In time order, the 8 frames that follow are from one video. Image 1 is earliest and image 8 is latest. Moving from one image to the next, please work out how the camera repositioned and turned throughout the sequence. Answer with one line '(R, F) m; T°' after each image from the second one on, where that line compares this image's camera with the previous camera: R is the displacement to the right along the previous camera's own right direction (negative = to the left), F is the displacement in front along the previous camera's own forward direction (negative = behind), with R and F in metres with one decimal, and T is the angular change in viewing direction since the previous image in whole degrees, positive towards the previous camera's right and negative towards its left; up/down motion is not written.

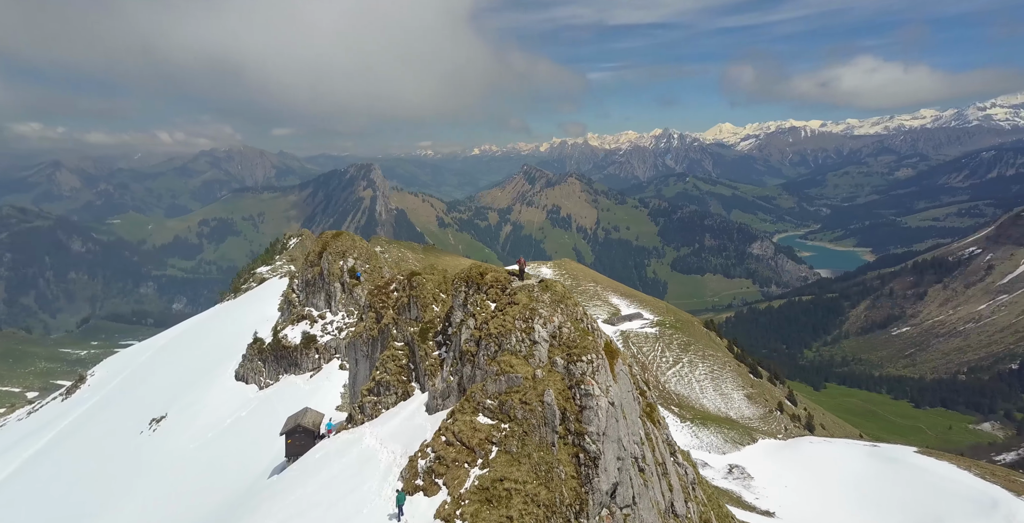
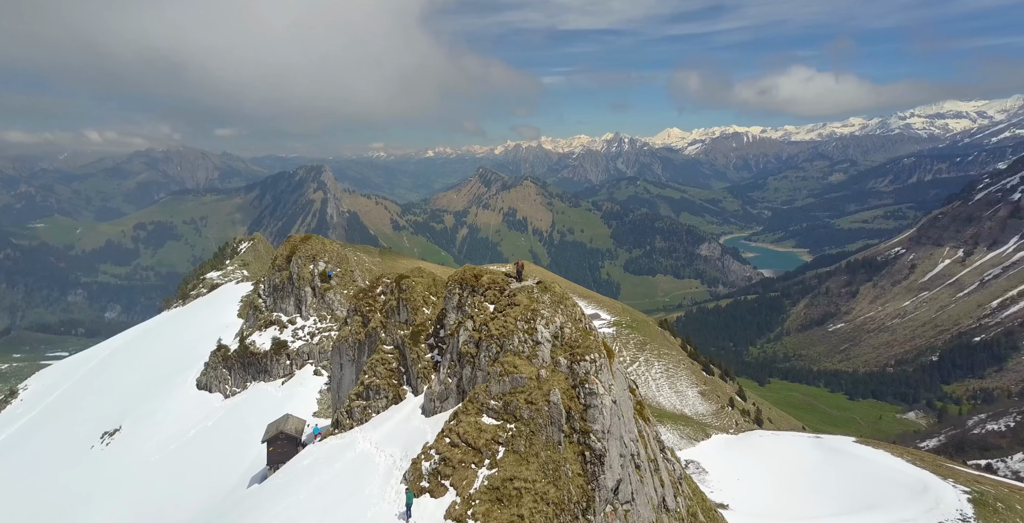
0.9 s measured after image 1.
(-3.7, -0.9) m; +5°
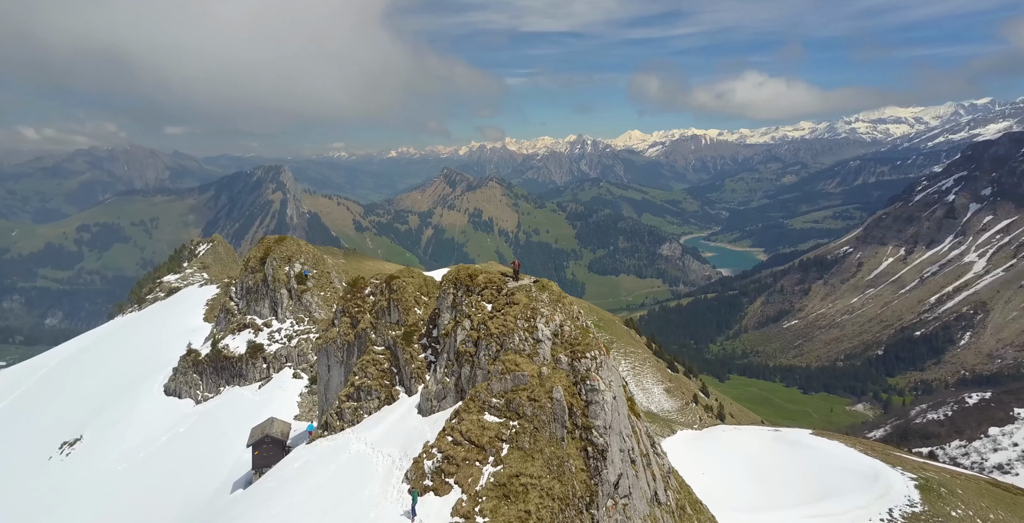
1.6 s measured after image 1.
(-2.9, -0.6) m; +4°
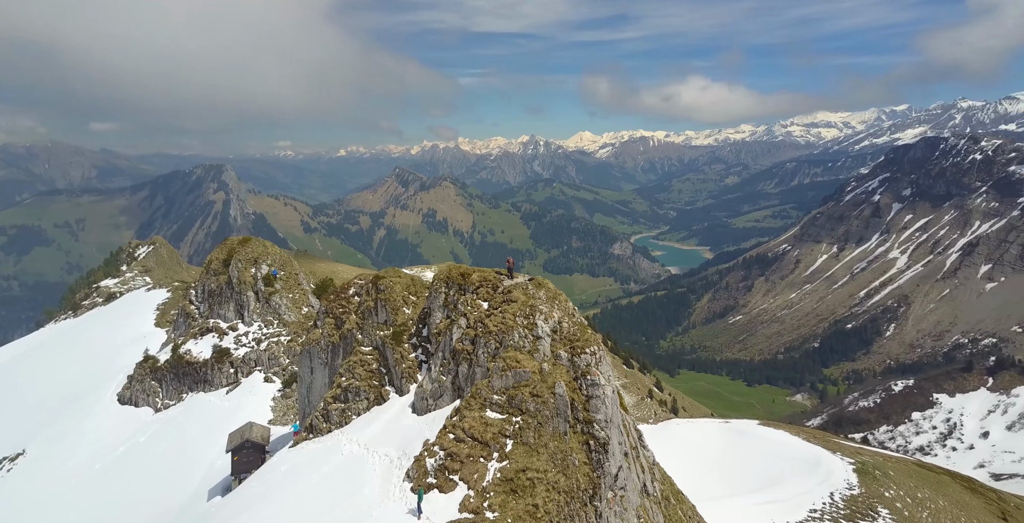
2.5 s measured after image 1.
(-3.7, -0.5) m; +5°
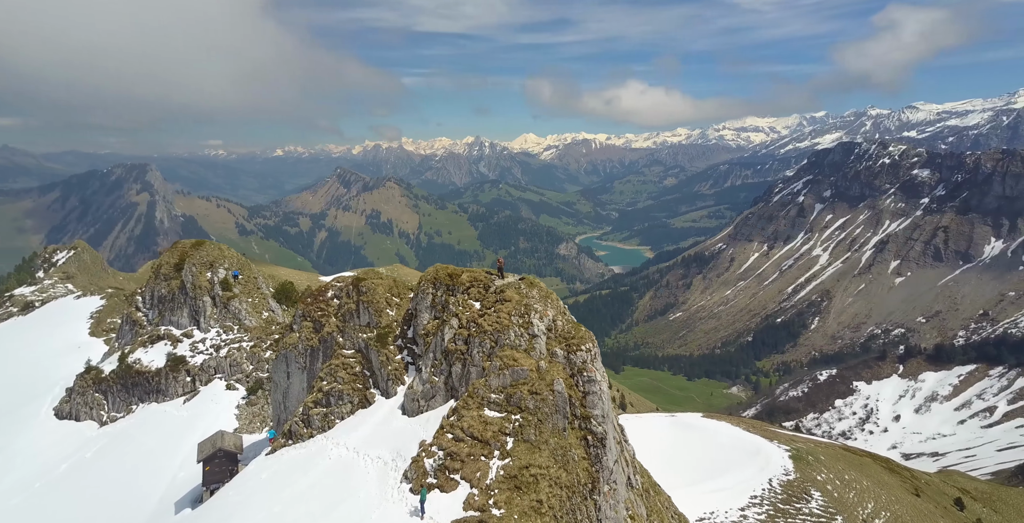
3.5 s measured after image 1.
(-4.1, -0.1) m; +6°
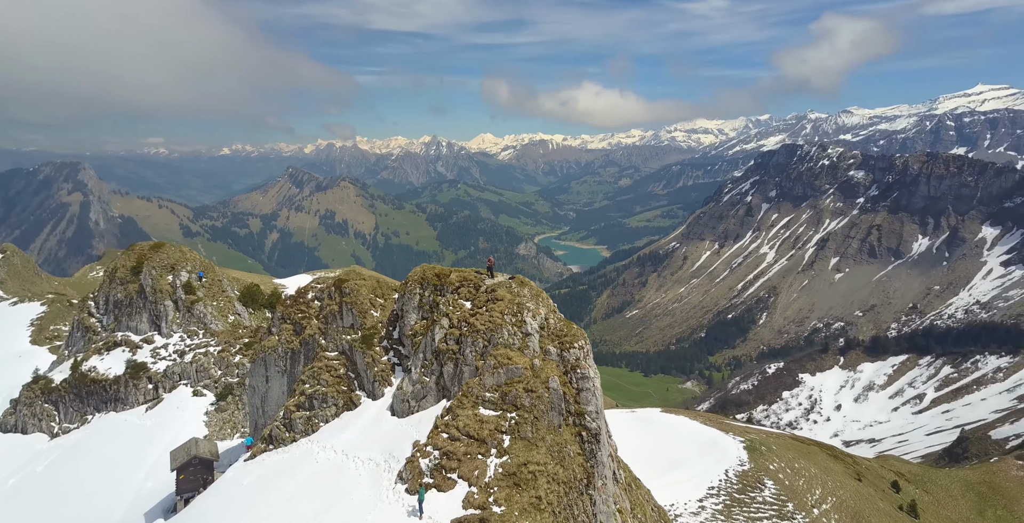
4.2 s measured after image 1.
(-2.8, +0.1) m; +5°
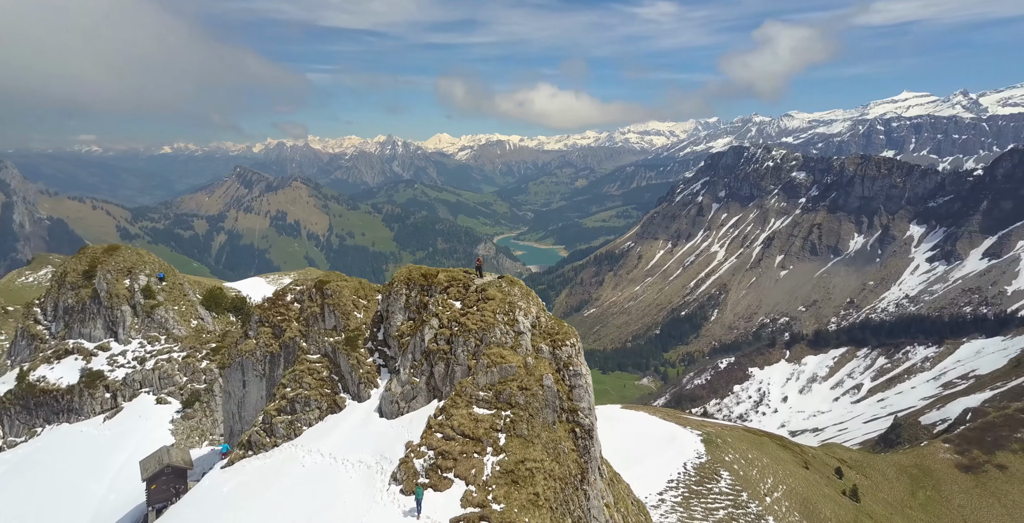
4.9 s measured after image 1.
(-2.7, 0.0) m; +5°
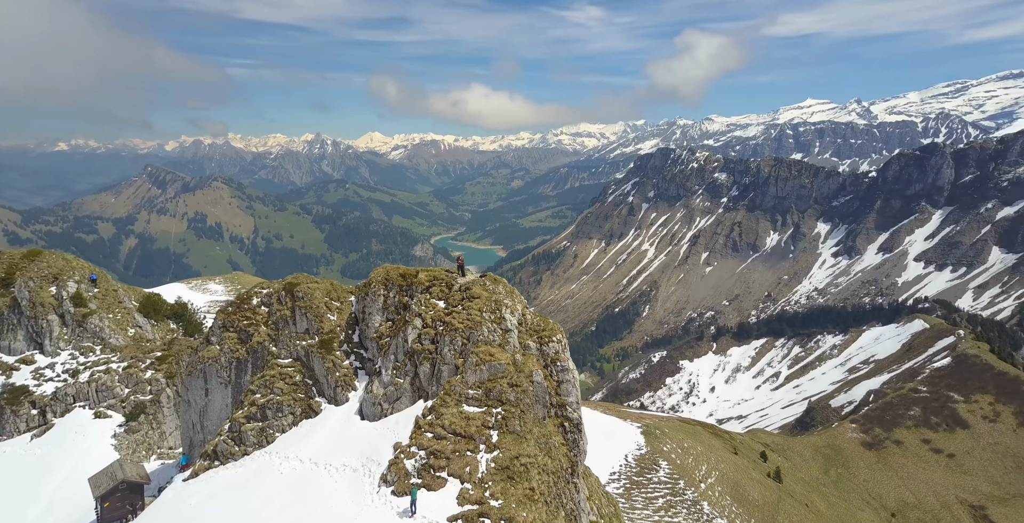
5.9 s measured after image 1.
(-3.9, +0.4) m; +7°
